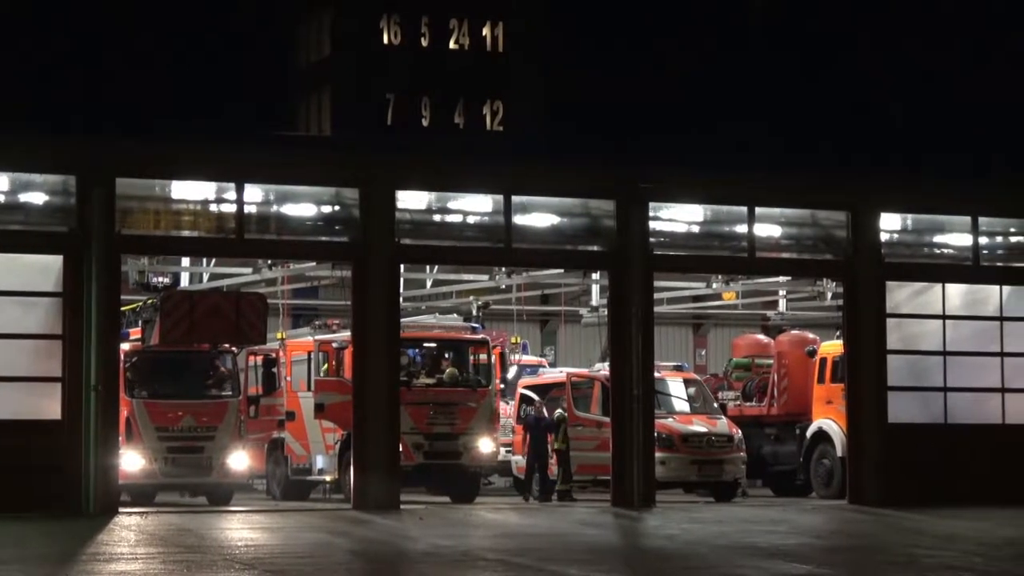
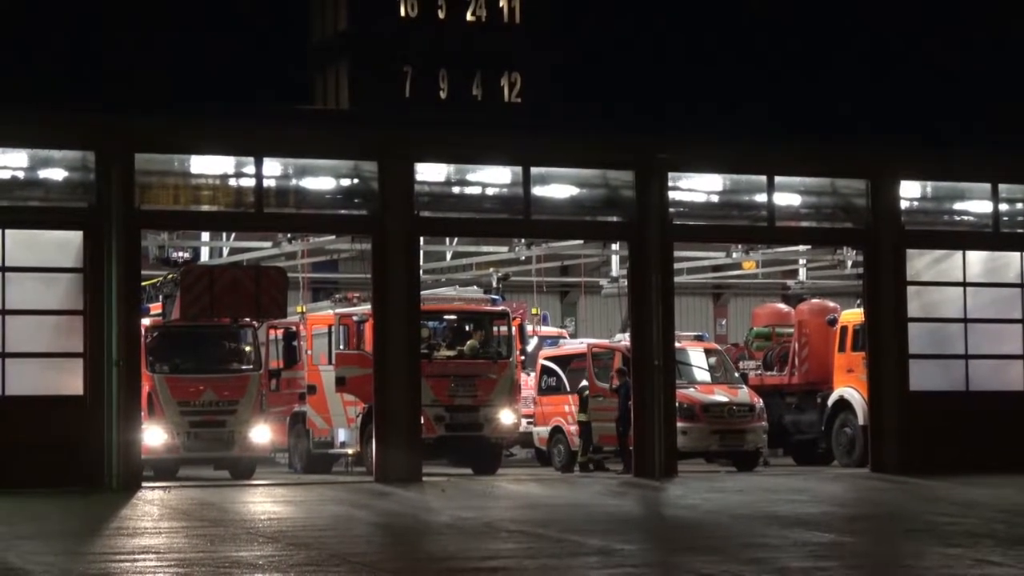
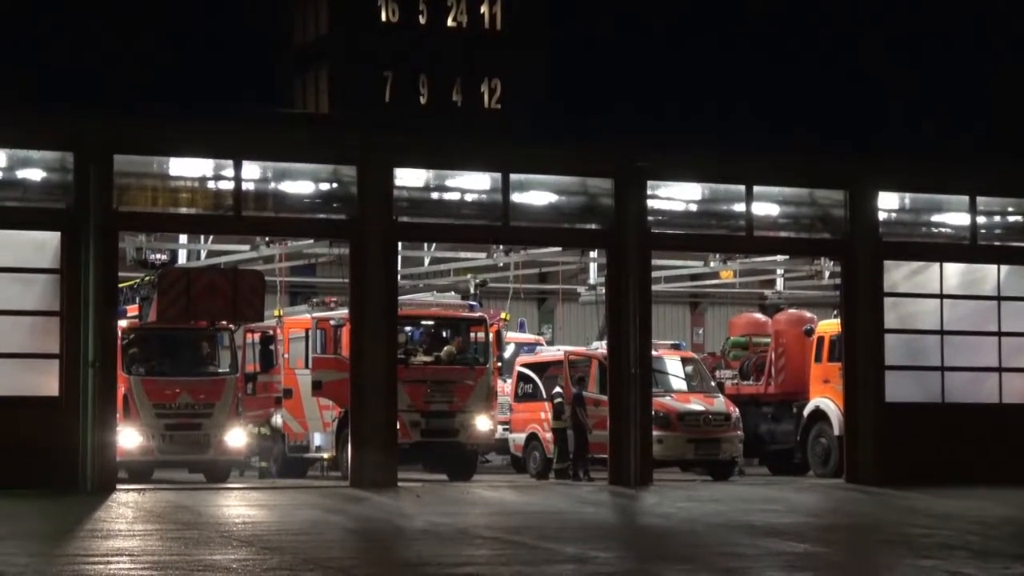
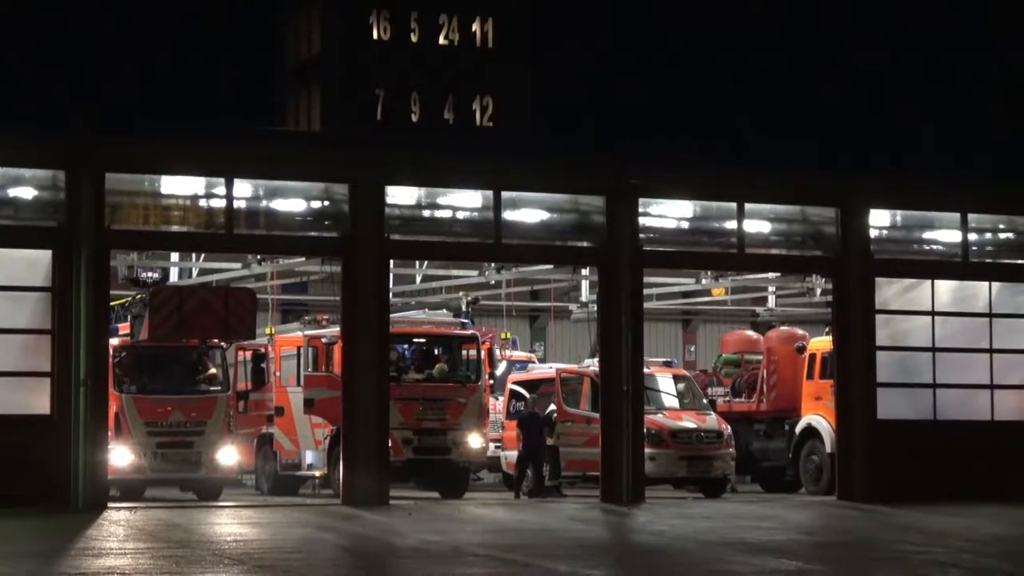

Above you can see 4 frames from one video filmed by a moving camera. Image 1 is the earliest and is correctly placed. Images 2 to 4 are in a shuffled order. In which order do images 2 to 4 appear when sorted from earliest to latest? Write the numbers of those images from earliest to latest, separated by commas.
4, 3, 2
